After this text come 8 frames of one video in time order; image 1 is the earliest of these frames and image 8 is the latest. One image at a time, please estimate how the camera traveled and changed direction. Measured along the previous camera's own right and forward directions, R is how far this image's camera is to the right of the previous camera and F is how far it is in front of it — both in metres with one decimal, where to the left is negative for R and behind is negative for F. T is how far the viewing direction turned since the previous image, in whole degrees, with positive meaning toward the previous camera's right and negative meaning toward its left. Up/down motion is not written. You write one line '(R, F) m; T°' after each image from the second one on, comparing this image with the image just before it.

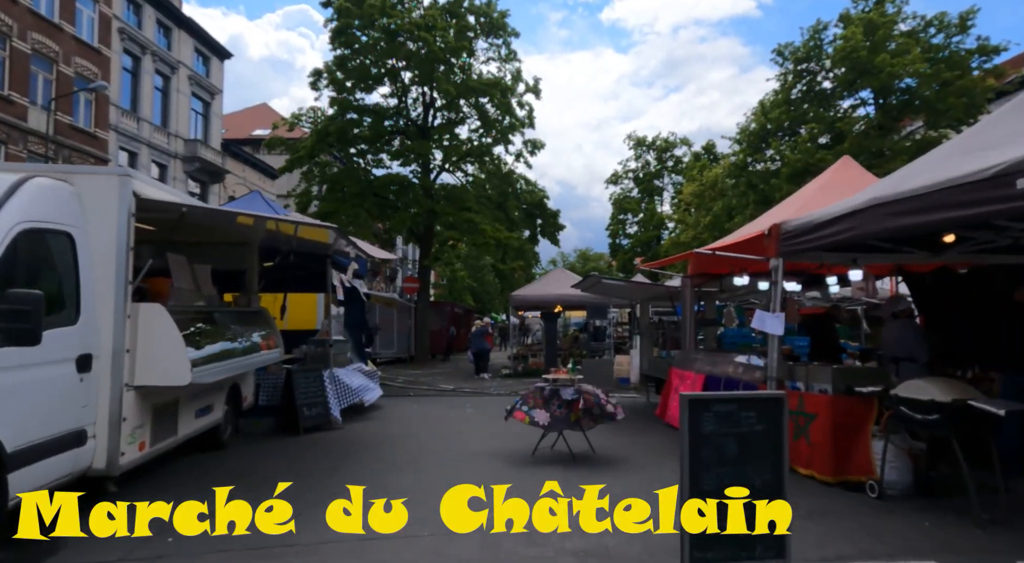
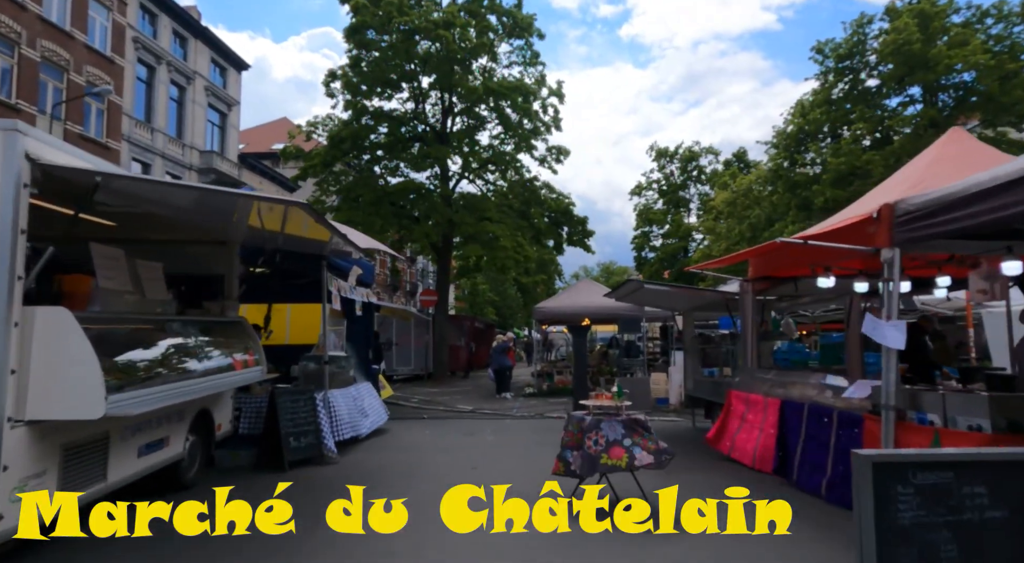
(-0.1, +1.5) m; -2°
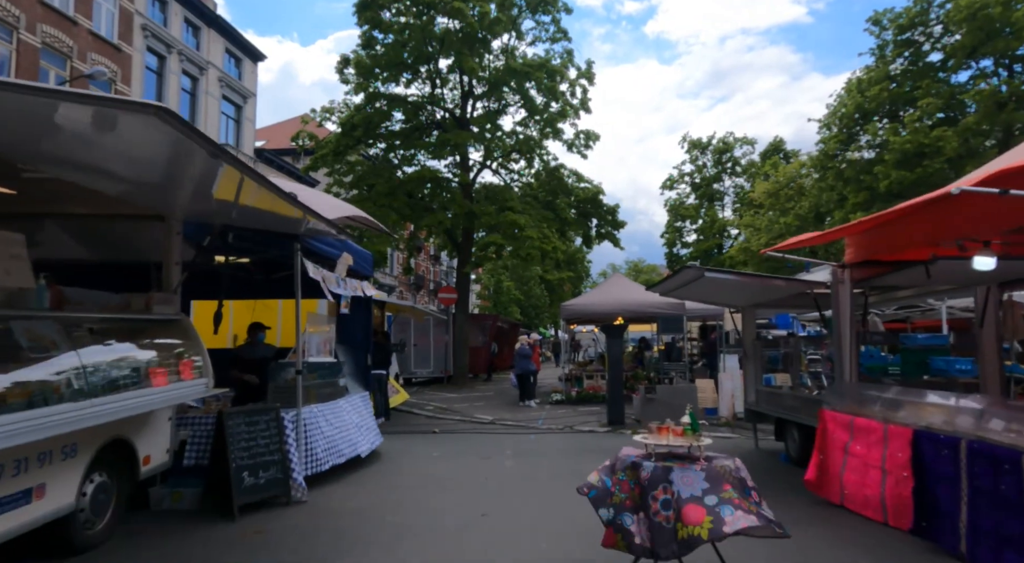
(0.0, +1.9) m; -2°
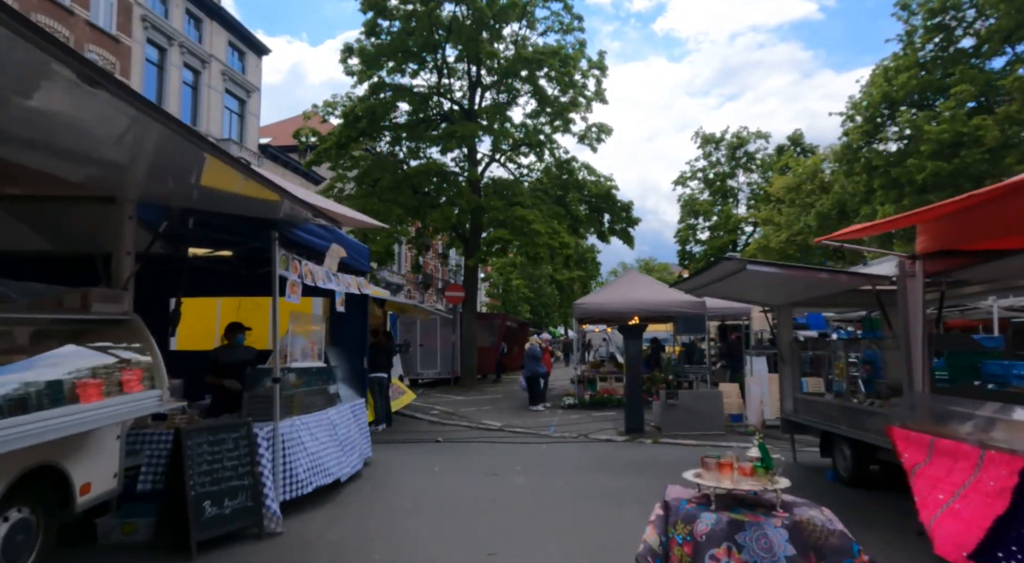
(0.0, +0.9) m; -1°
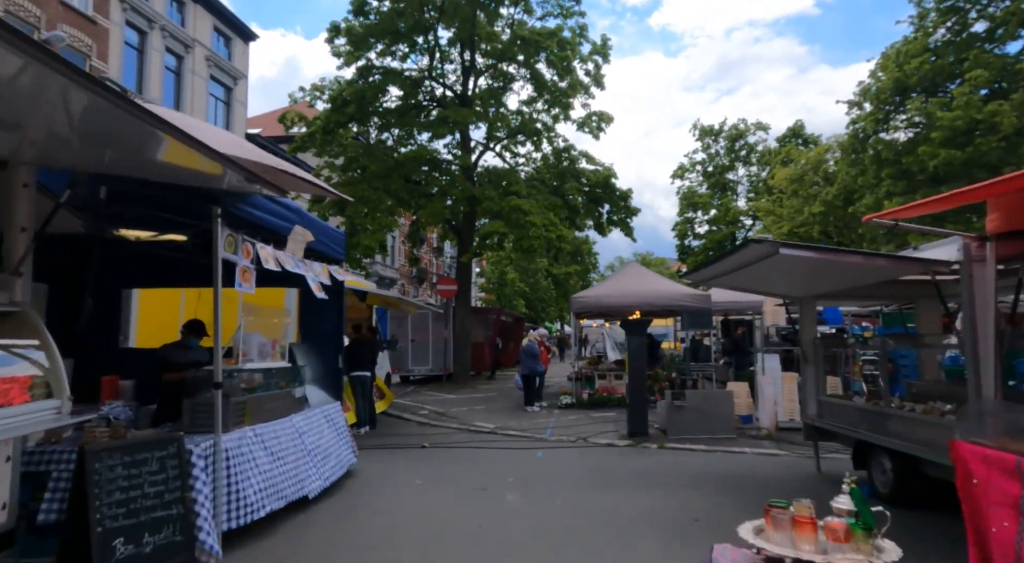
(0.0, +0.9) m; 0°
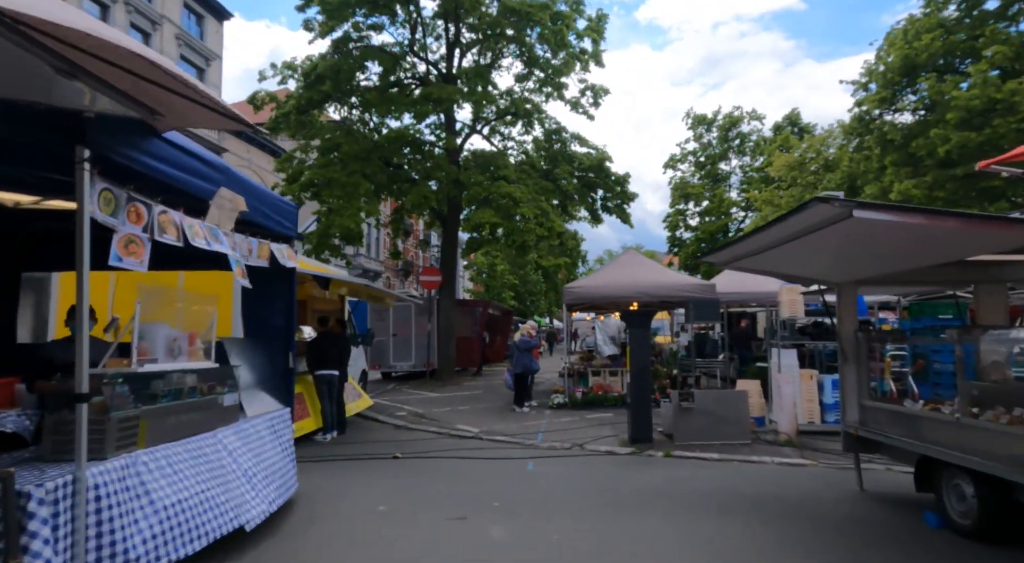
(0.0, +1.3) m; +1°
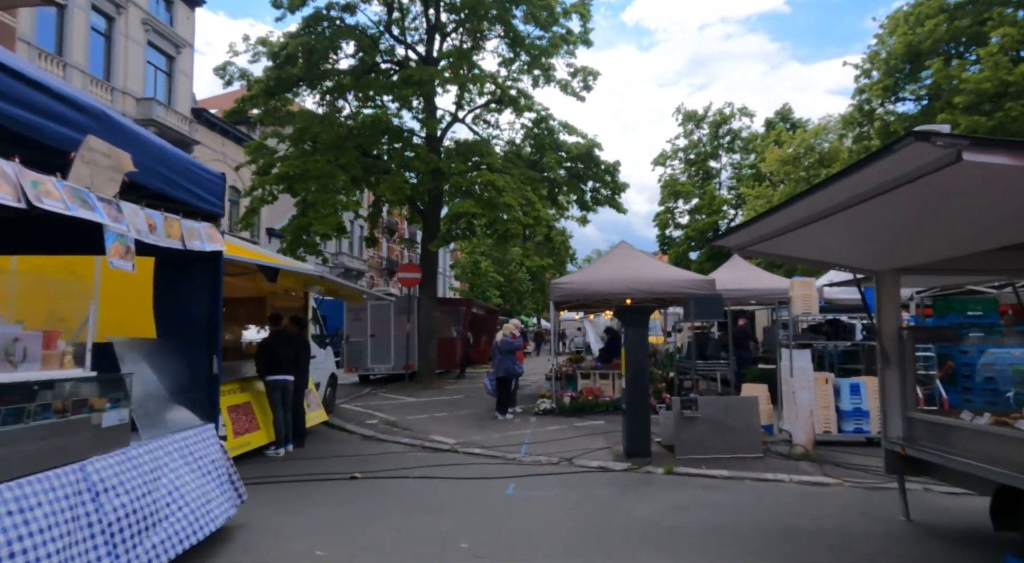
(+0.1, +1.2) m; +1°
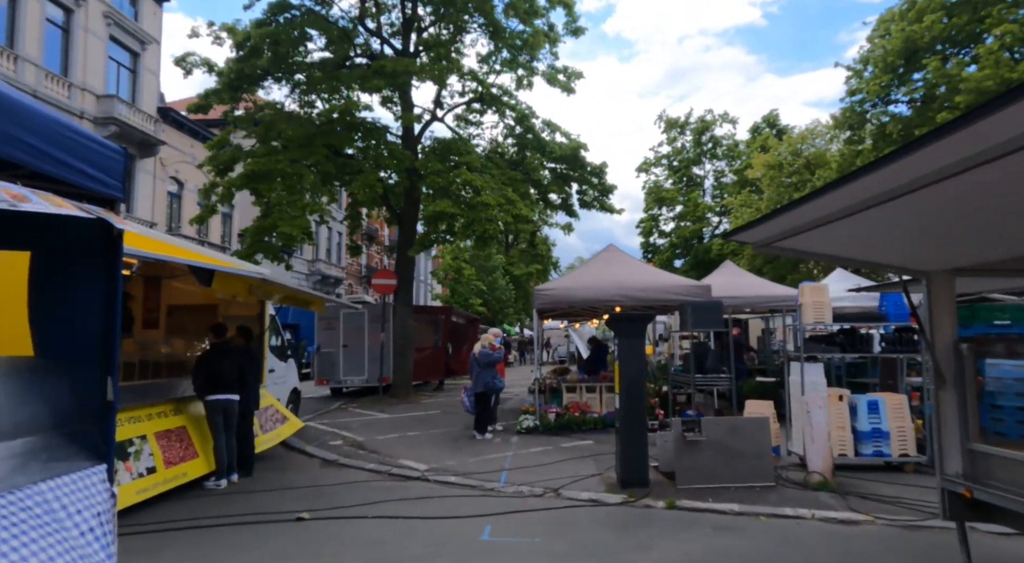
(+0.1, +1.1) m; +2°
